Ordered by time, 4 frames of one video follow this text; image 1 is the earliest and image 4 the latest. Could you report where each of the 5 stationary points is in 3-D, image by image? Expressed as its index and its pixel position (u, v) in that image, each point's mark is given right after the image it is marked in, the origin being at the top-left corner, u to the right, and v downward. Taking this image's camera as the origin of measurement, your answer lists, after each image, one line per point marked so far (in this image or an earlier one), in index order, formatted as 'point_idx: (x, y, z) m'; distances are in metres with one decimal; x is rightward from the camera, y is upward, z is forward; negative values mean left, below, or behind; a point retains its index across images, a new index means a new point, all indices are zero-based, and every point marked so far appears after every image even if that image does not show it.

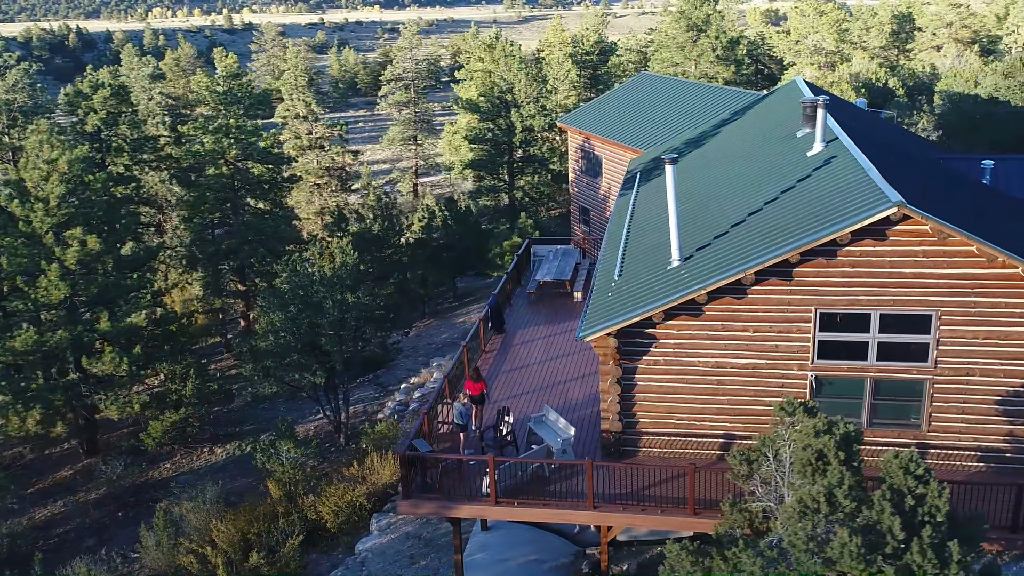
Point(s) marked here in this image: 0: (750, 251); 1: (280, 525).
0: (+3.4, +0.5, +14.5) m
1: (-4.0, -4.1, +17.6) m
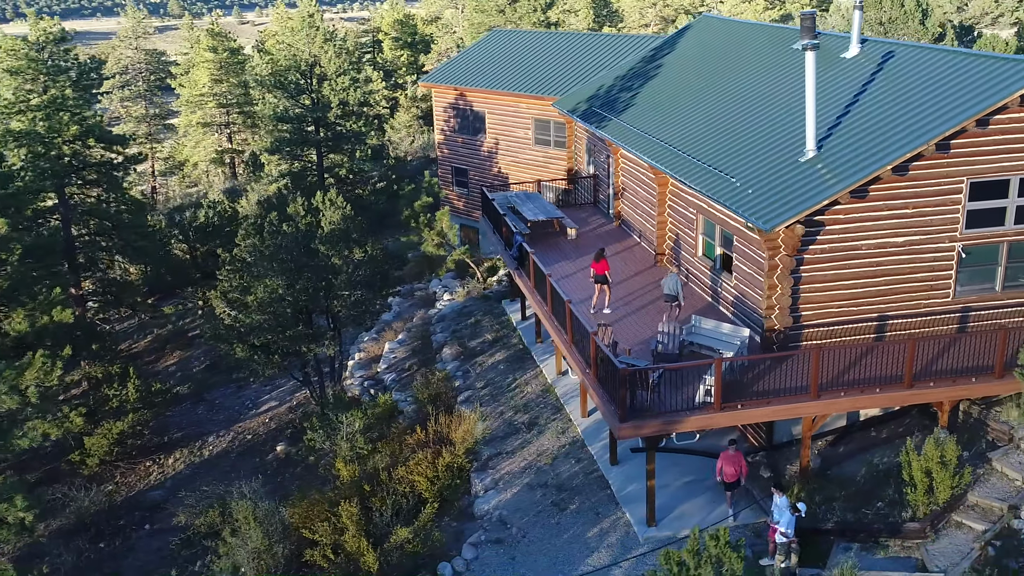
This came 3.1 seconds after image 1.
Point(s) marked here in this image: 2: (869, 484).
0: (+5.6, +2.3, +14.8) m
1: (-1.9, -3.2, +15.3) m
2: (+4.9, -2.7, +14.0) m
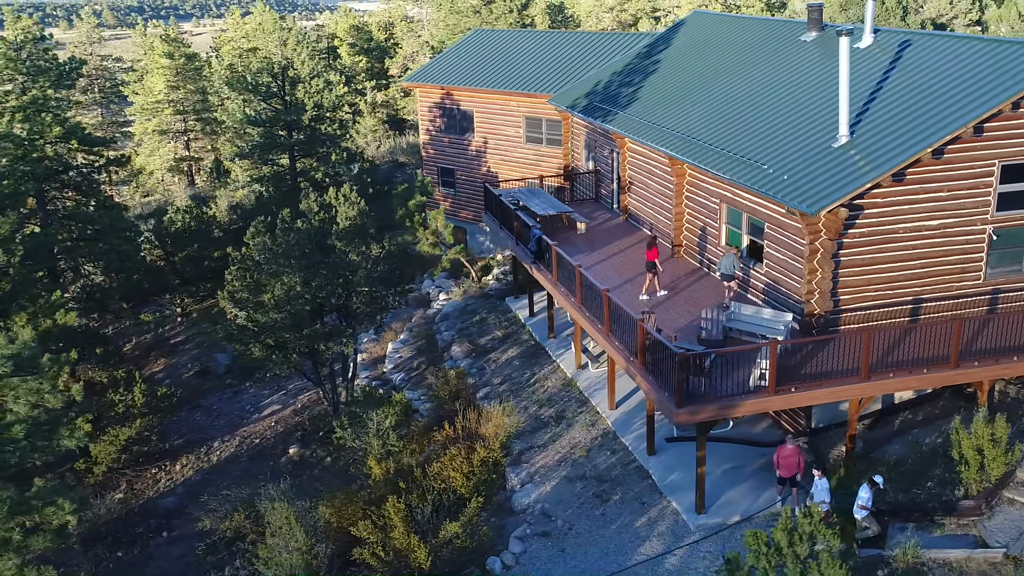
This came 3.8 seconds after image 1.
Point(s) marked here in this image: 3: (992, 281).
0: (+6.1, +2.5, +15.0) m
1: (-1.3, -3.1, +15.0) m
2: (+5.6, -2.4, +14.0) m
3: (+7.3, +0.1, +15.5) m
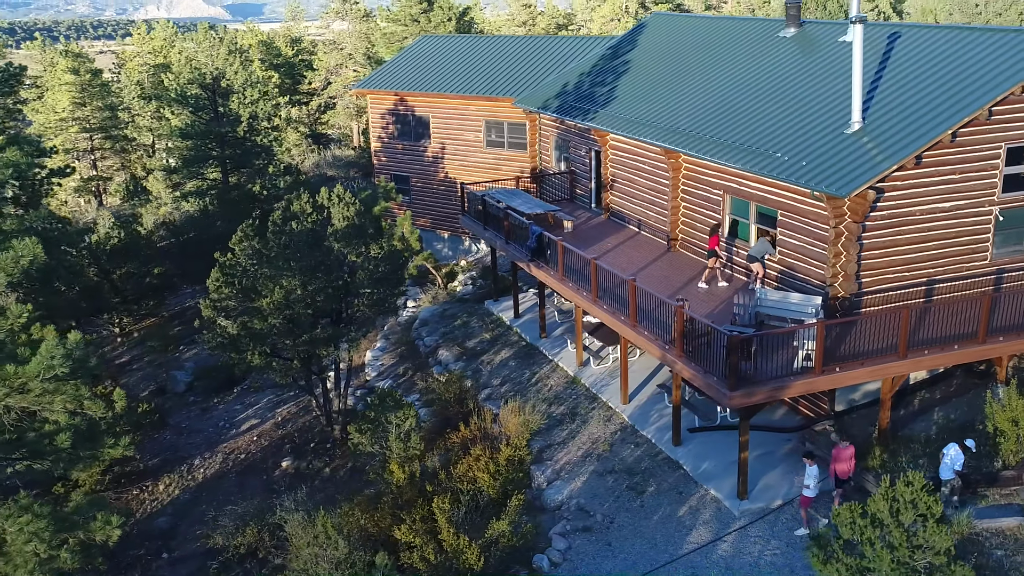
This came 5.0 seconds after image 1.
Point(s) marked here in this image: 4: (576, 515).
0: (+6.4, +2.8, +15.4) m
1: (-0.8, -3.0, +14.6) m
2: (+6.1, -2.1, +14.3) m
3: (+7.6, +0.4, +16.0) m
4: (+0.9, -3.3, +14.5) m
